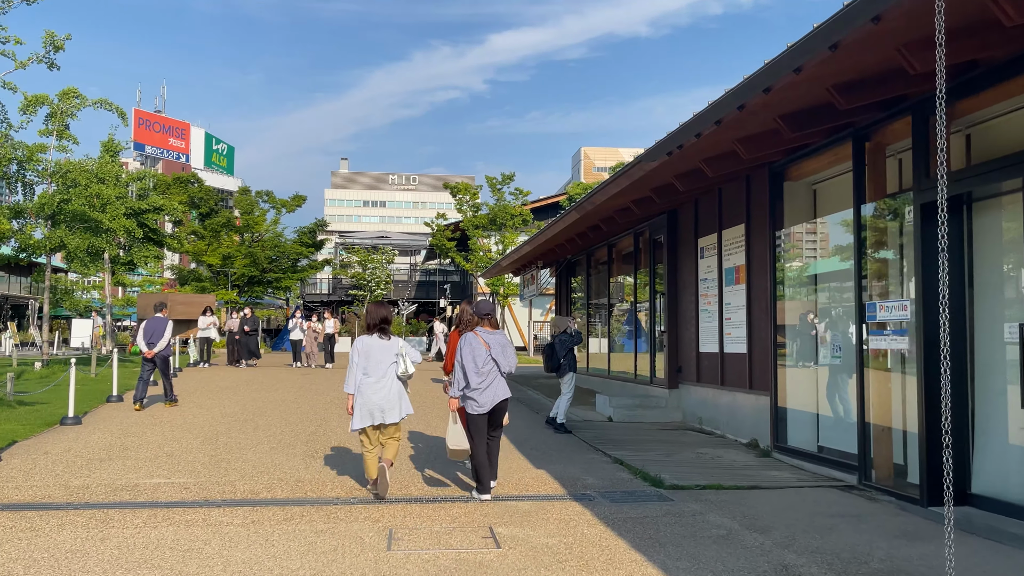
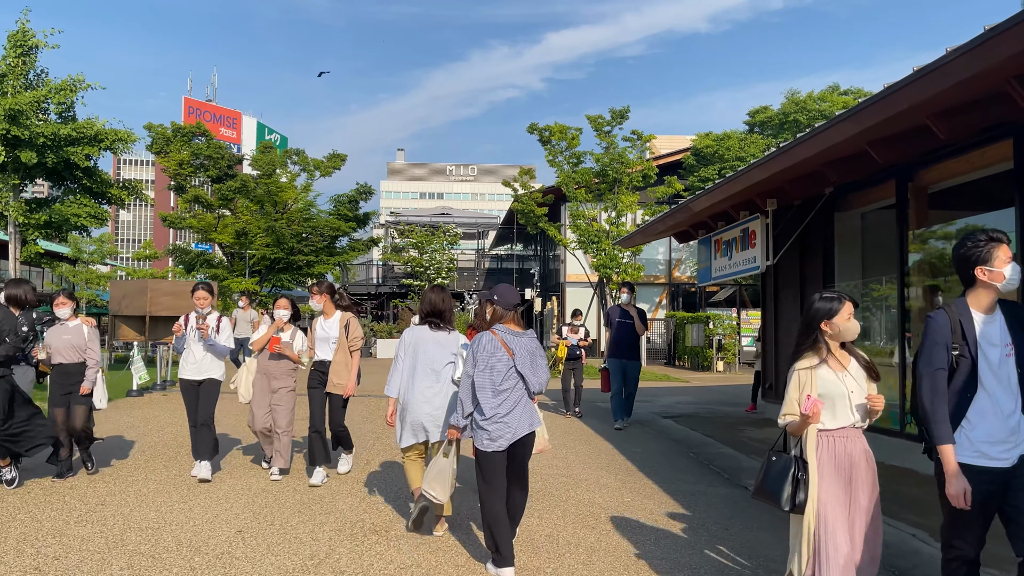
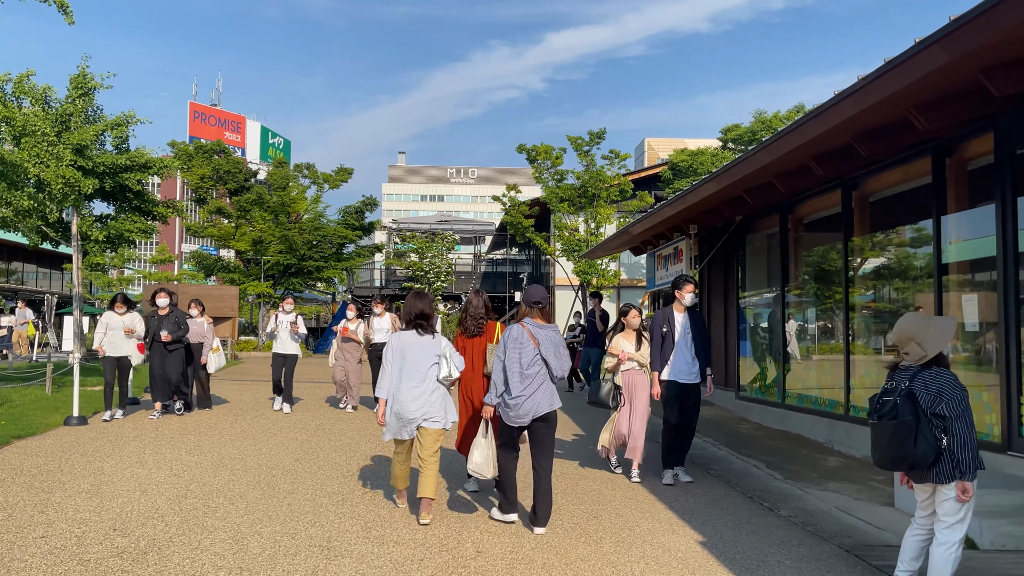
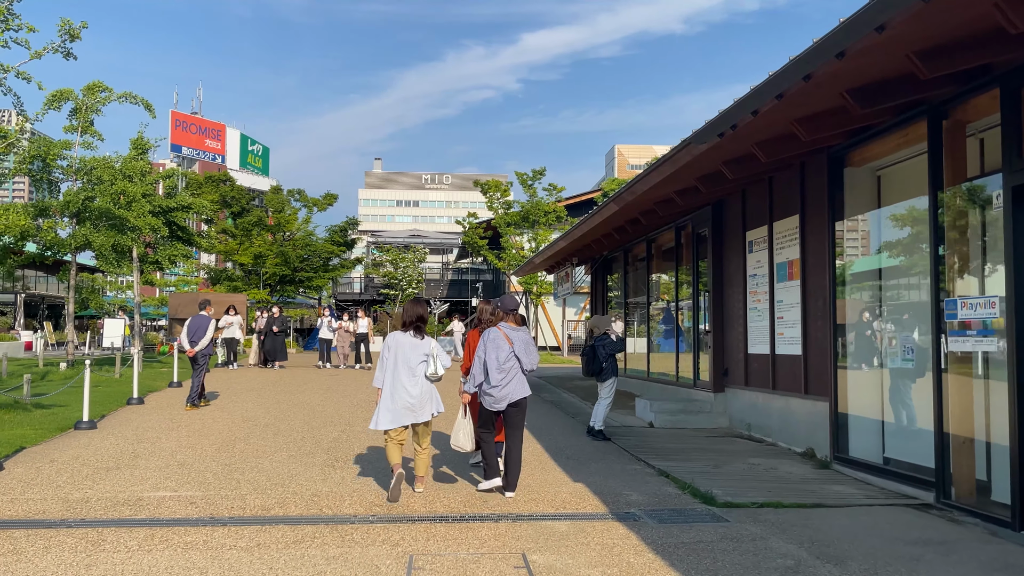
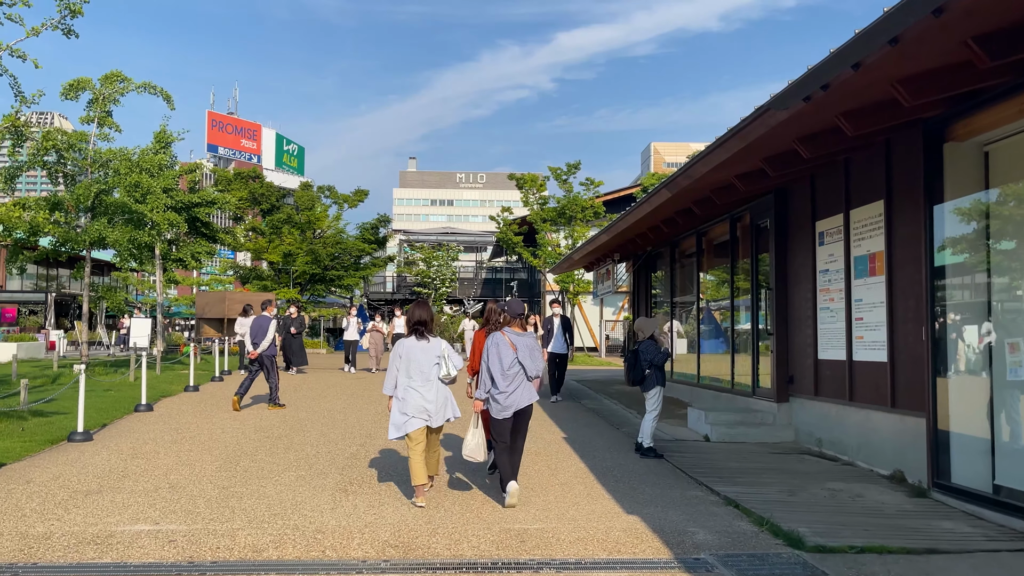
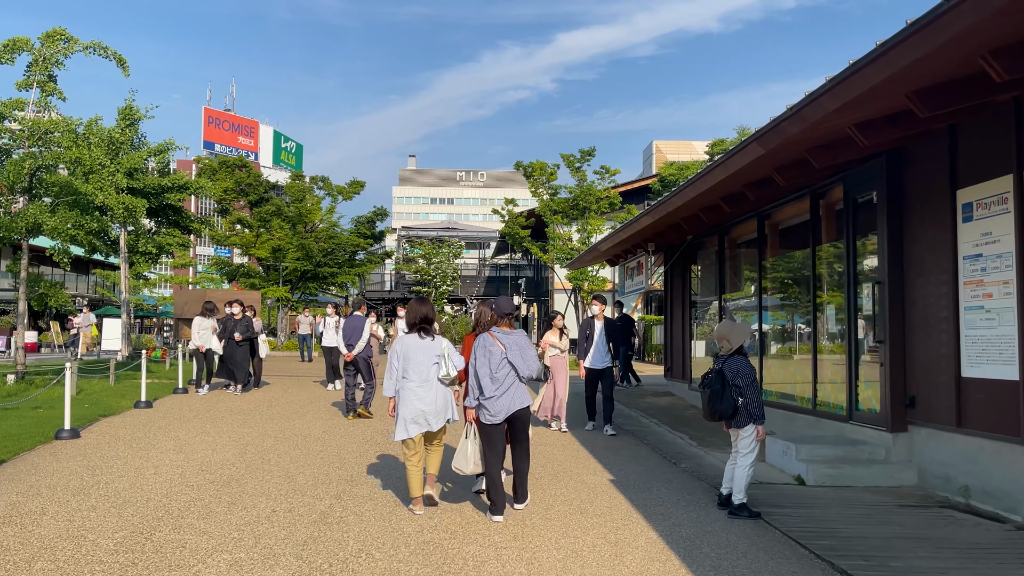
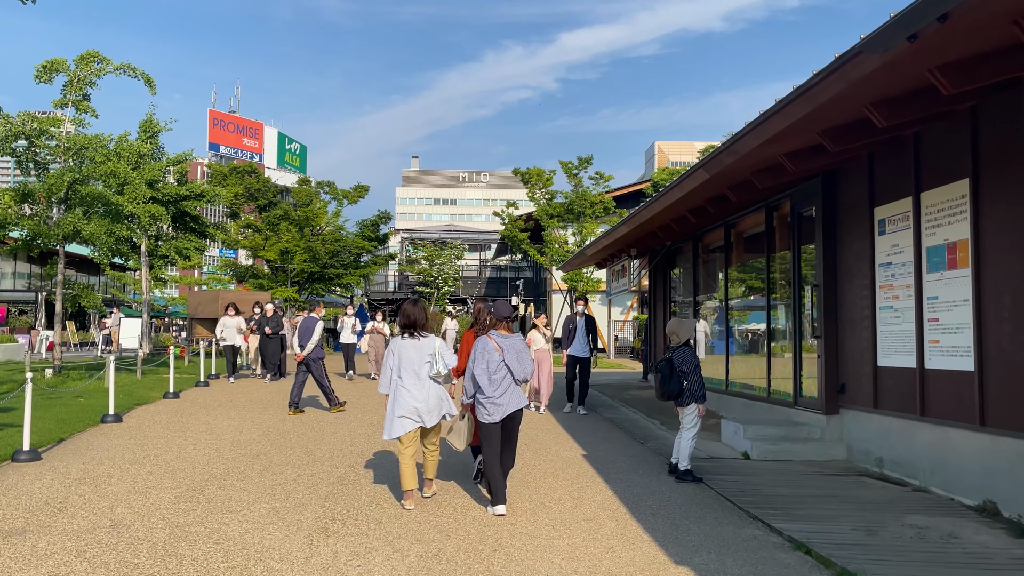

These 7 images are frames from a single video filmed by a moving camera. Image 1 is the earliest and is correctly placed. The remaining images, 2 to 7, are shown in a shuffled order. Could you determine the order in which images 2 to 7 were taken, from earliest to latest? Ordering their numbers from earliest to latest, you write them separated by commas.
4, 5, 7, 6, 3, 2
